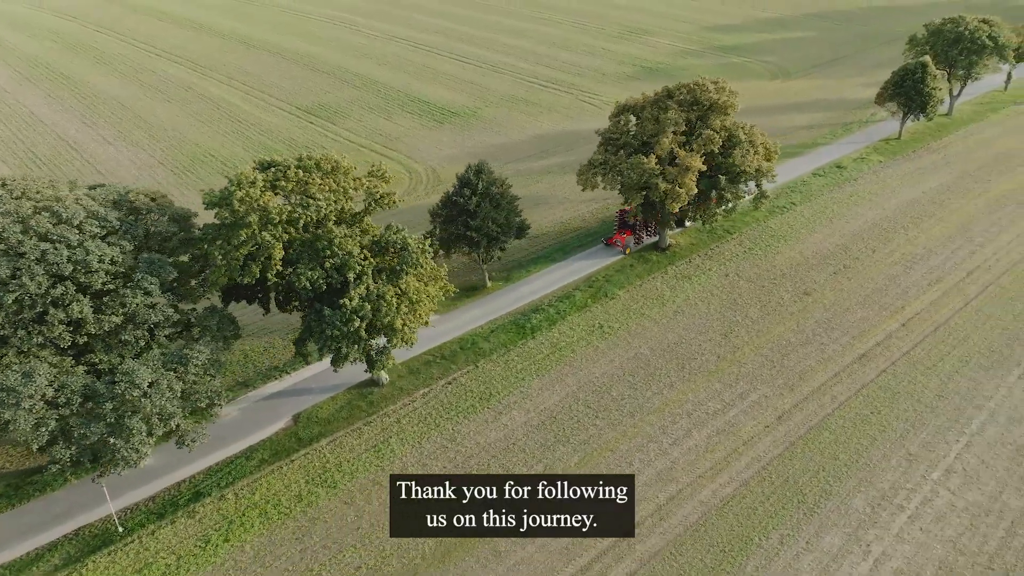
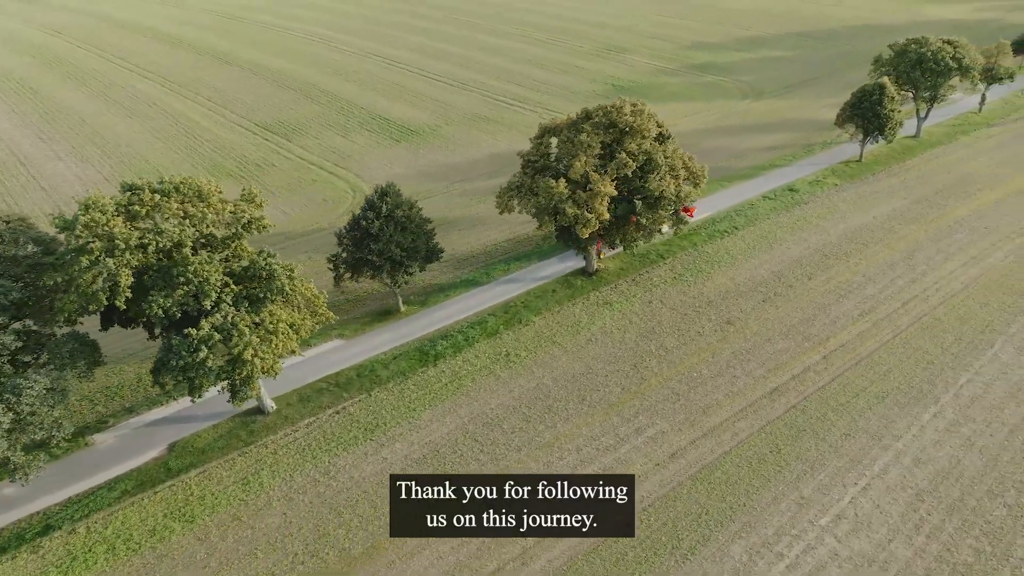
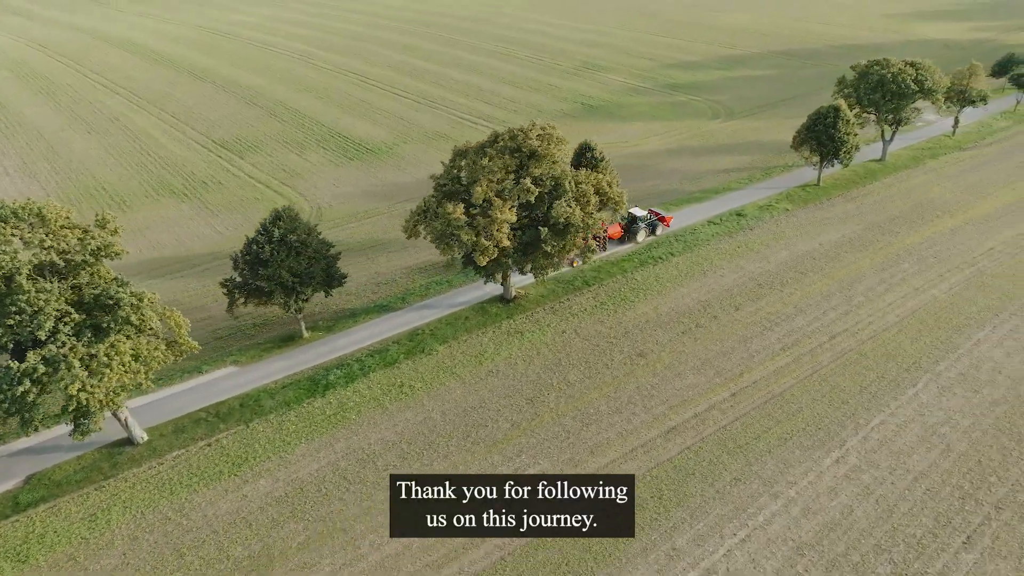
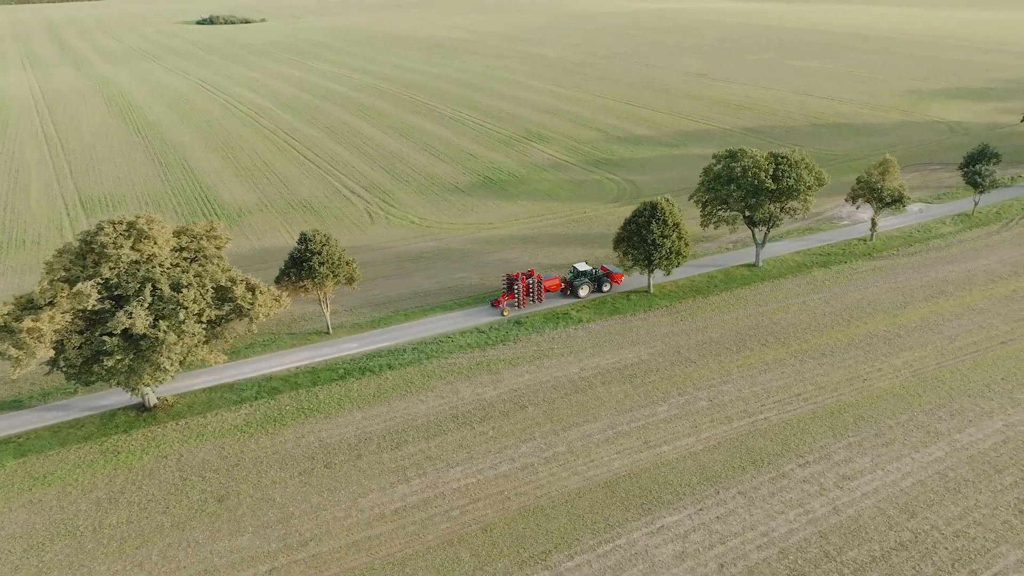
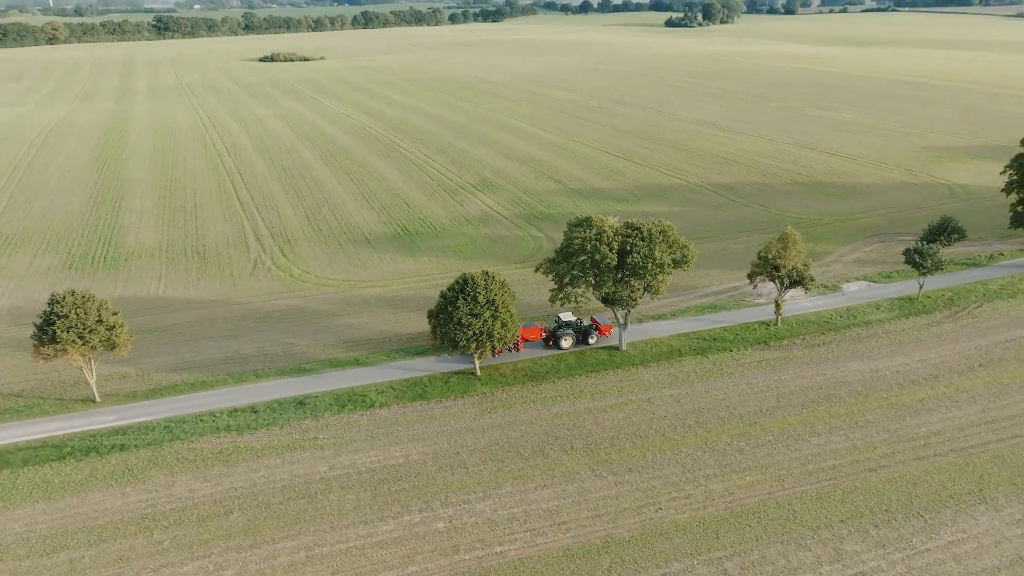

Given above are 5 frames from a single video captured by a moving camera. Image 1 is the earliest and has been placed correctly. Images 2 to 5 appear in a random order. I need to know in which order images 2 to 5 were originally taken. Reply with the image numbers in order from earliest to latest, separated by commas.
2, 3, 4, 5
